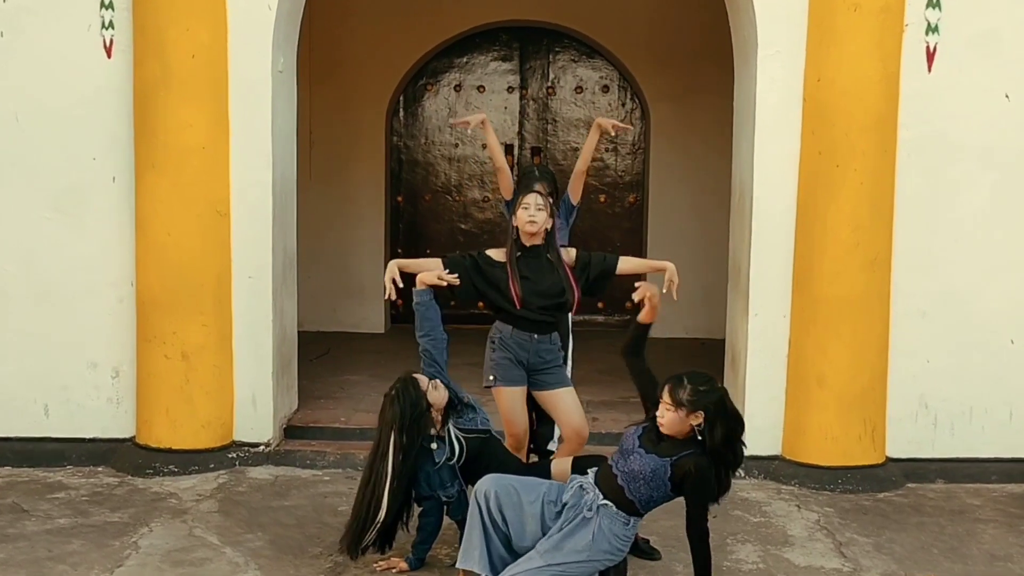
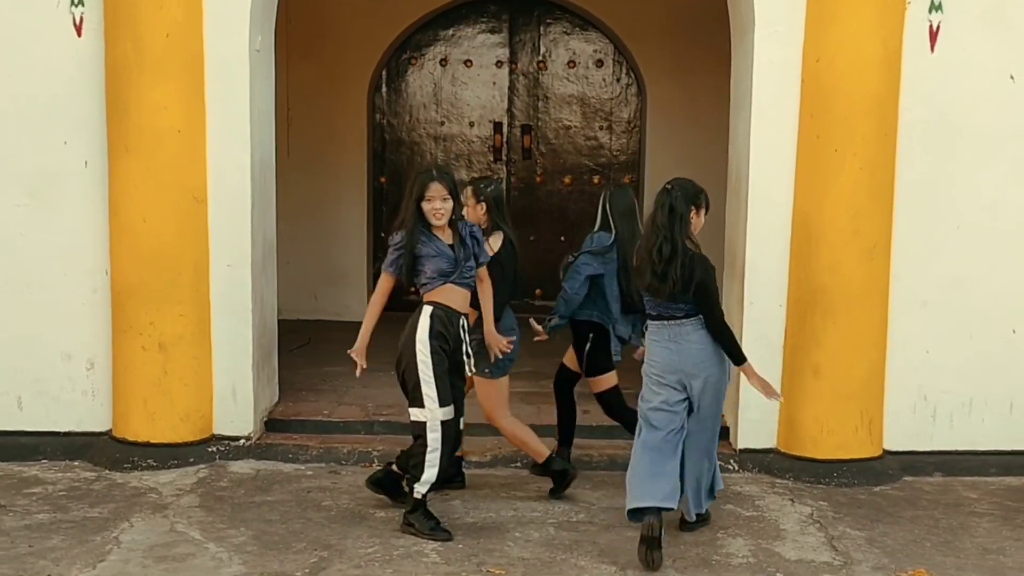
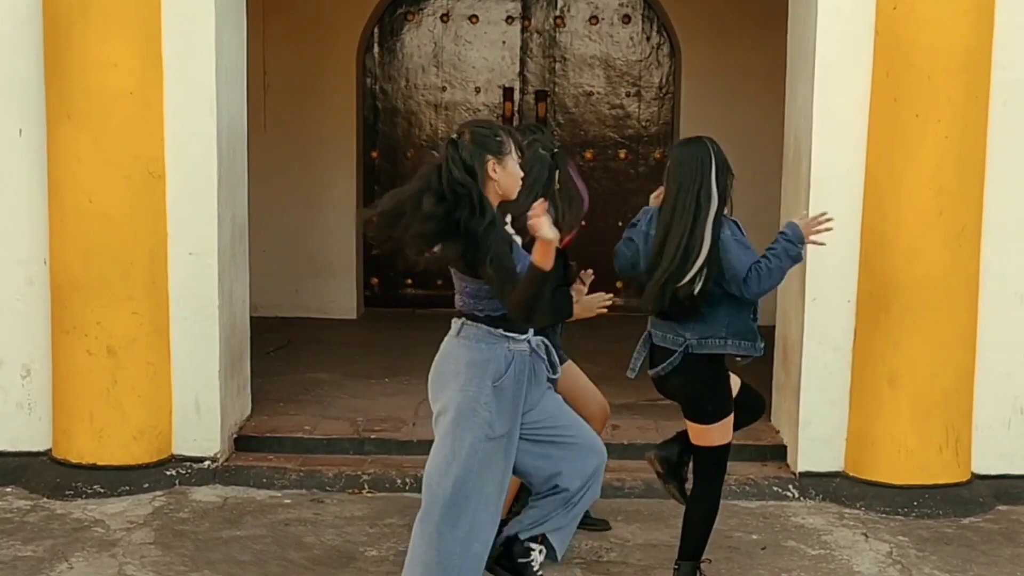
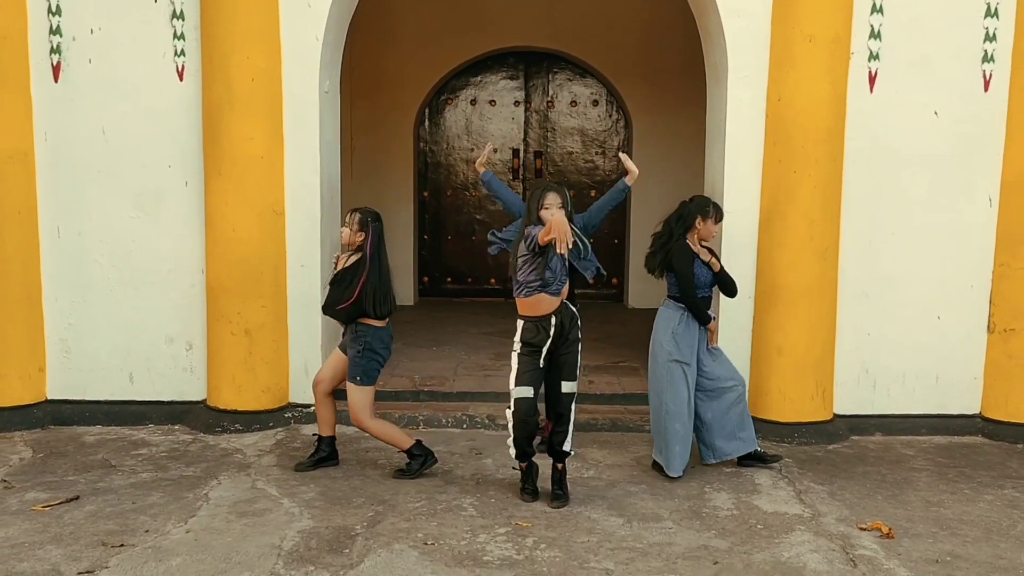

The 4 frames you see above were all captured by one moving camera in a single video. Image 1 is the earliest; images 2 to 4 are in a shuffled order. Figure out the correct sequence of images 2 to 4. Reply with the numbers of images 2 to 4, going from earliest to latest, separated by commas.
3, 2, 4
